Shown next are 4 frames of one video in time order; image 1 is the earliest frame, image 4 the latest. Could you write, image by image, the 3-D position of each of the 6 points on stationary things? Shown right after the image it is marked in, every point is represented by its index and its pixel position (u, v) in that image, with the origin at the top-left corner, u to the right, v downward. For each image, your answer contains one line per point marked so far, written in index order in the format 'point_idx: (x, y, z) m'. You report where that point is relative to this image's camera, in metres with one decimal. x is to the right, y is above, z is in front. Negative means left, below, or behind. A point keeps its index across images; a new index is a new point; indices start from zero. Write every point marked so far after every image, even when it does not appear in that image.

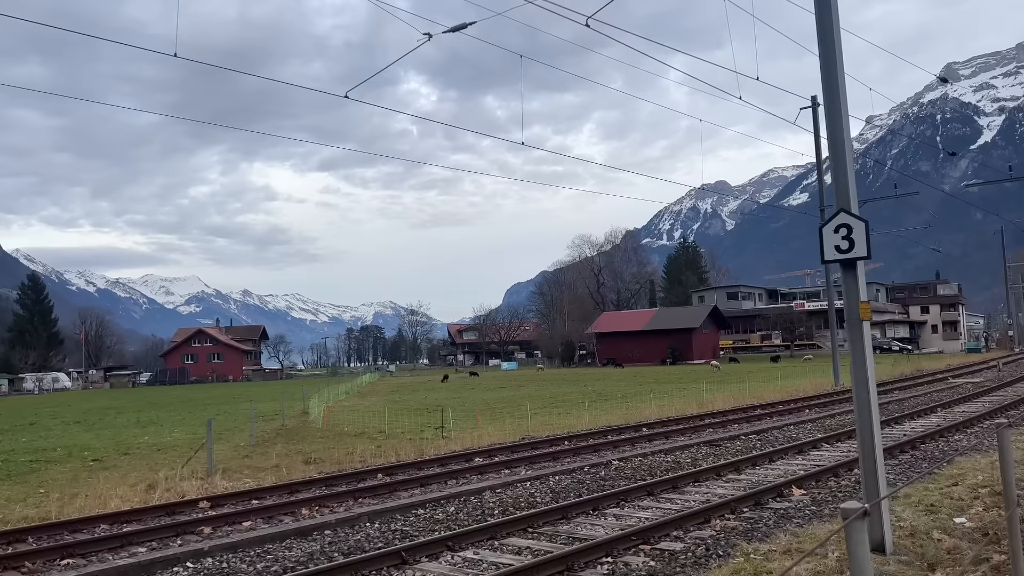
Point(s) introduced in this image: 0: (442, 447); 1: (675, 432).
0: (-1.6, -3.8, +18.1) m
1: (+4.0, -3.5, +18.2) m
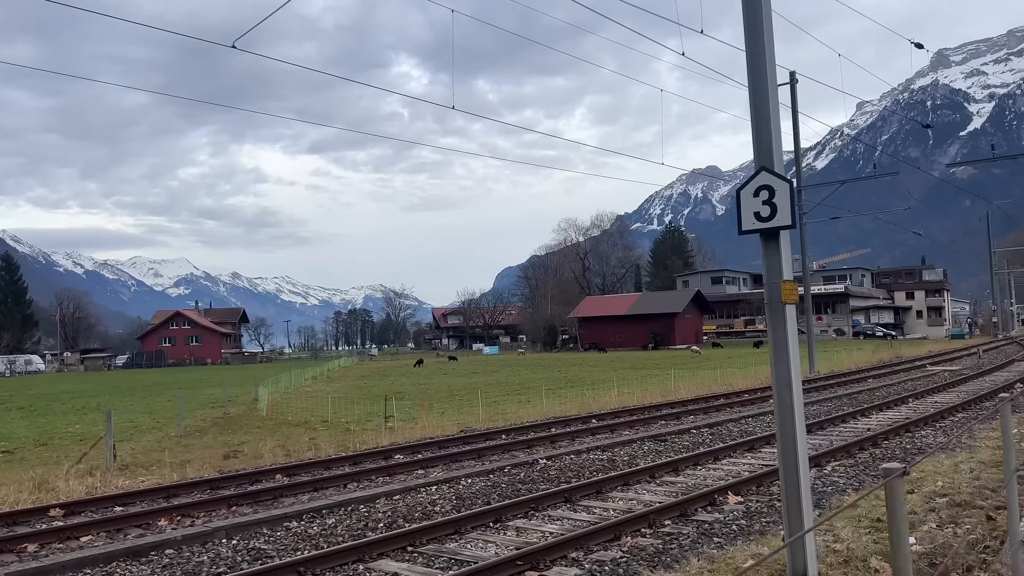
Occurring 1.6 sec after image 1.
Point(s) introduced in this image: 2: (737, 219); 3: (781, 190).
0: (-3.0, -3.4, +16.6) m
1: (+2.5, -3.1, +16.9) m
2: (+1.9, +0.6, +6.6) m
3: (+2.3, +0.8, +6.3) m
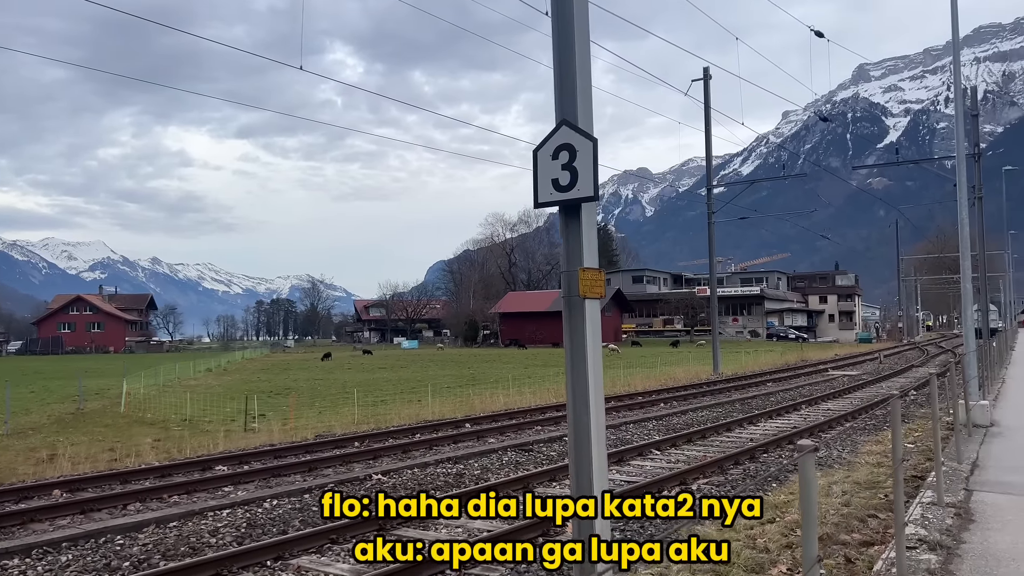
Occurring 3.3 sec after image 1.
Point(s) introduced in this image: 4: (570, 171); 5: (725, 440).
0: (-5.9, -3.1, +14.7) m
1: (-0.3, -2.9, +15.4) m
2: (+0.1, +0.7, +5.1) m
3: (+0.5, +0.9, +4.8) m
4: (+0.4, +0.8, +4.8) m
5: (+4.2, -3.0, +14.6) m
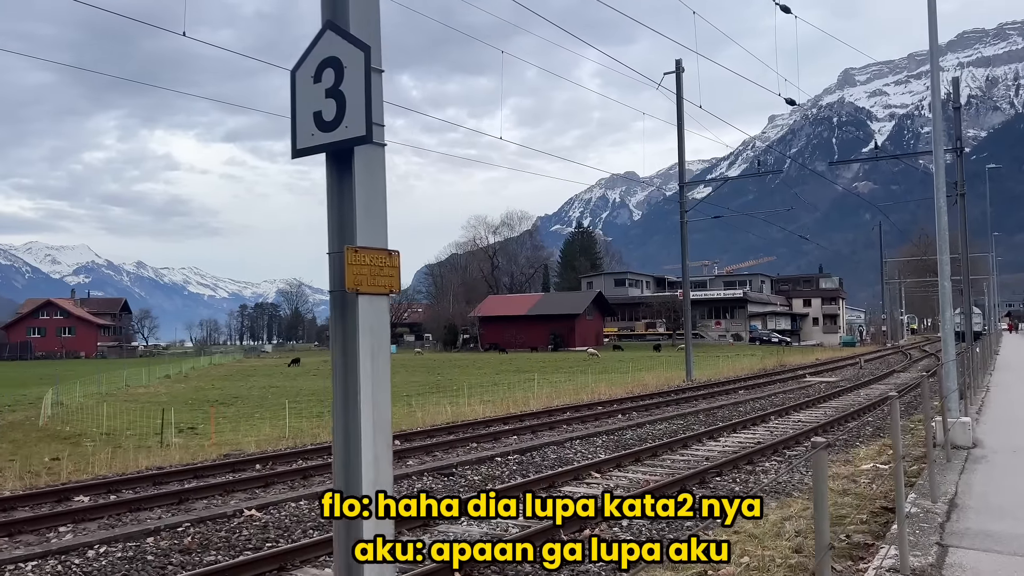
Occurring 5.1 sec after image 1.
0: (-7.1, -3.1, +12.9) m
1: (-1.6, -3.0, +13.7) m
2: (-1.0, +0.7, +3.4) m
3: (-0.6, +0.9, +3.2) m
4: (-0.7, +0.8, +3.2) m
5: (+2.9, -3.0, +13.0) m
